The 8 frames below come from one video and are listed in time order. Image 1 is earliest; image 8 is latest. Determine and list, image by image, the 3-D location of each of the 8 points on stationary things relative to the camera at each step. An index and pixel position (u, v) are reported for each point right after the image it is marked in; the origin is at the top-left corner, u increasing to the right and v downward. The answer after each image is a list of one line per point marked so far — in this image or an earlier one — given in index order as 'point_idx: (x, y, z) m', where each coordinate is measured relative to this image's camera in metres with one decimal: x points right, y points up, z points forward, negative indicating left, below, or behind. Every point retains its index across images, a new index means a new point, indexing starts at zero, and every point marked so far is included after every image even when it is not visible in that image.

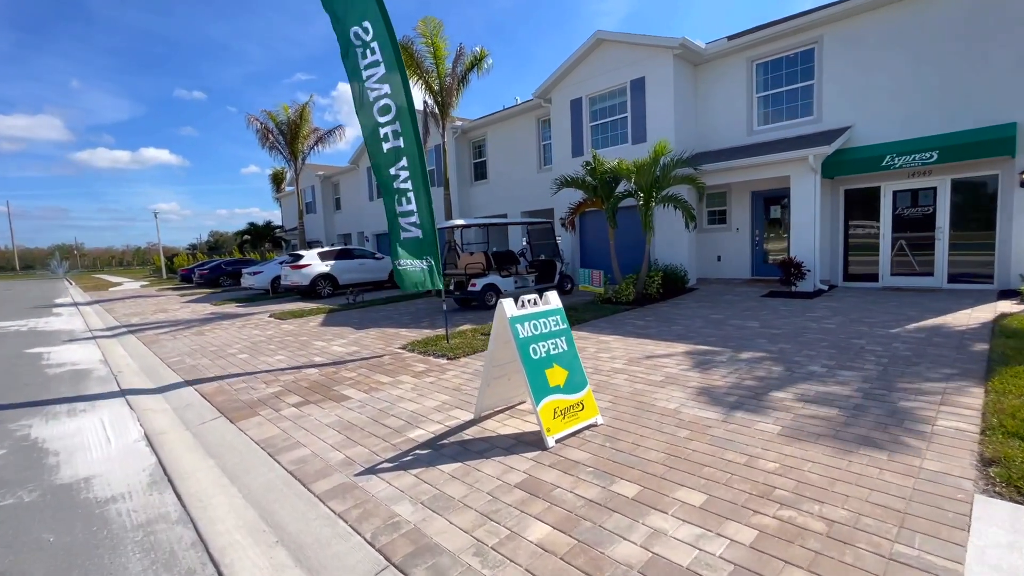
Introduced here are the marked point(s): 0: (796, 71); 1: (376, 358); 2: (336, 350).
0: (+6.9, +5.3, +11.8) m
1: (-2.0, -1.1, +7.2) m
2: (-3.0, -1.0, +8.1) m
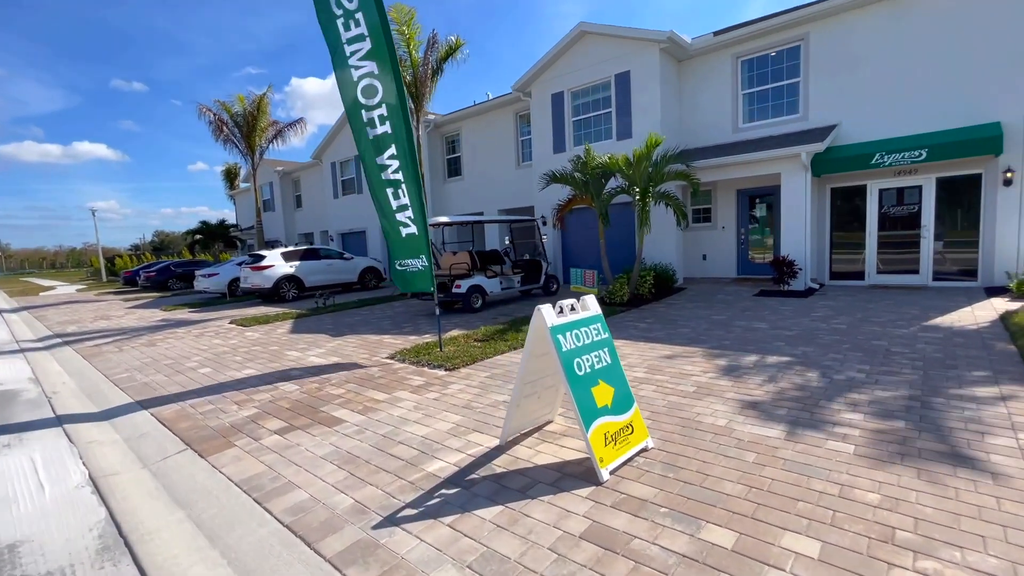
0: (+6.5, +5.3, +11.7) m
1: (-2.0, -1.1, +6.4) m
2: (-3.0, -1.1, +7.2) m
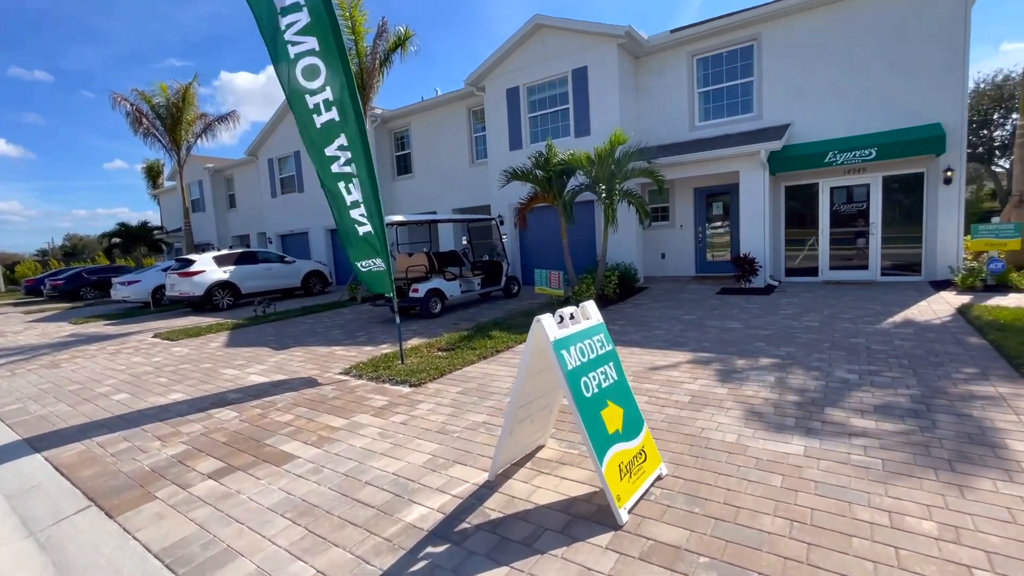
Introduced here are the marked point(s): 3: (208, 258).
0: (+5.5, +5.4, +11.8) m
1: (-2.3, -1.2, +5.6) m
2: (-3.4, -1.2, +6.3) m
3: (-8.6, +0.8, +13.6) m
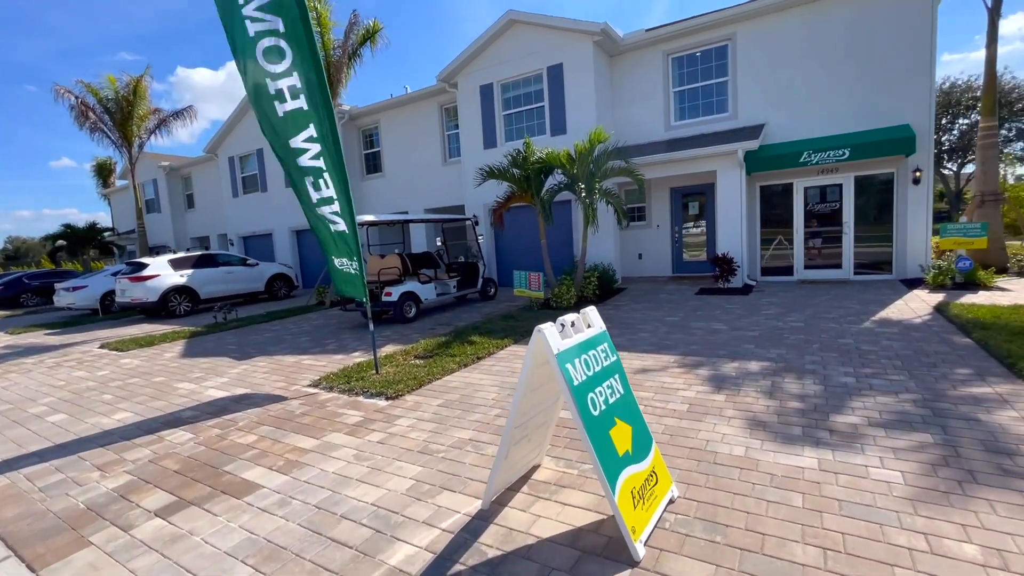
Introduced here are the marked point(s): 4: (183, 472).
0: (+4.9, +5.4, +11.8) m
1: (-2.5, -1.3, +5.2) m
2: (-3.6, -1.3, +5.8) m
3: (-9.2, +0.7, +12.7) m
4: (-2.5, -1.4, +3.7) m
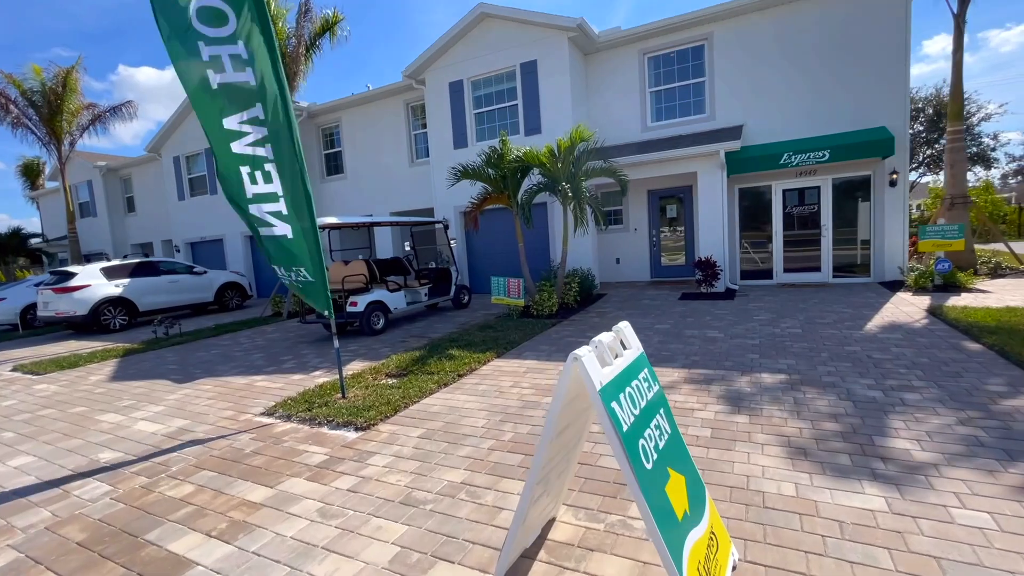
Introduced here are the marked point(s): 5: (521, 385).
0: (+4.2, +5.3, +11.5) m
1: (-2.6, -1.4, +4.3) m
2: (-3.7, -1.4, +4.8) m
3: (-9.9, +0.4, +11.4) m
4: (-2.5, -1.5, +2.8) m
5: (+0.1, -1.1, +5.3) m
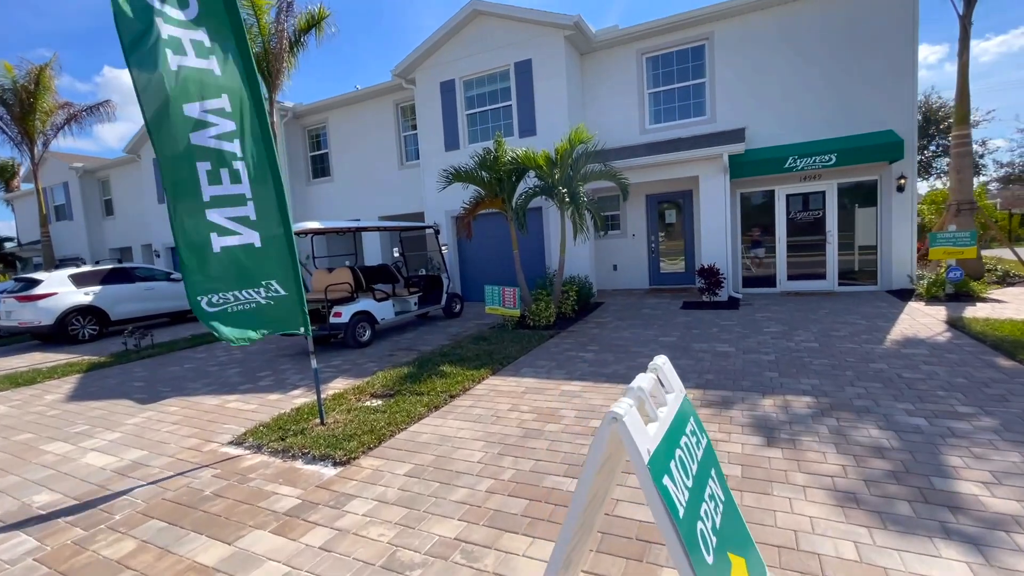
0: (+4.1, +5.1, +11.2) m
1: (-2.6, -1.5, +3.7) m
2: (-3.7, -1.5, +4.2) m
3: (-10.0, +0.2, +10.7) m
4: (-2.4, -1.6, +2.3) m
5: (+0.1, -1.2, +4.8) m
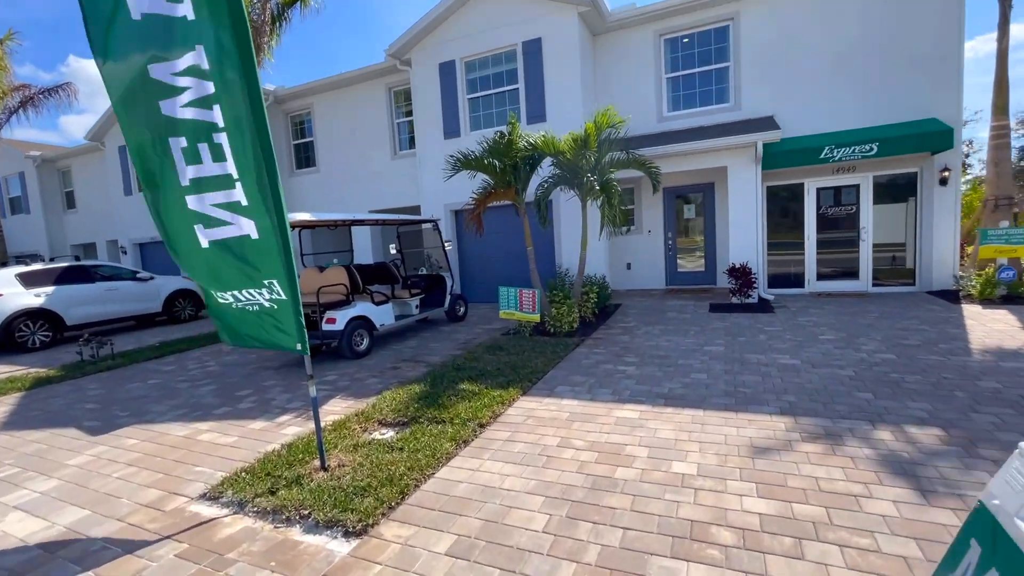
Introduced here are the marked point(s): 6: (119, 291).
0: (+4.2, +5.1, +10.3) m
1: (-2.1, -1.5, +2.7) m
2: (-3.3, -1.6, +3.1) m
3: (-9.8, +0.2, +9.4) m
4: (-1.9, -1.7, +1.2) m
5: (+0.5, -1.2, +3.8) m
6: (-8.7, -0.1, +10.6) m
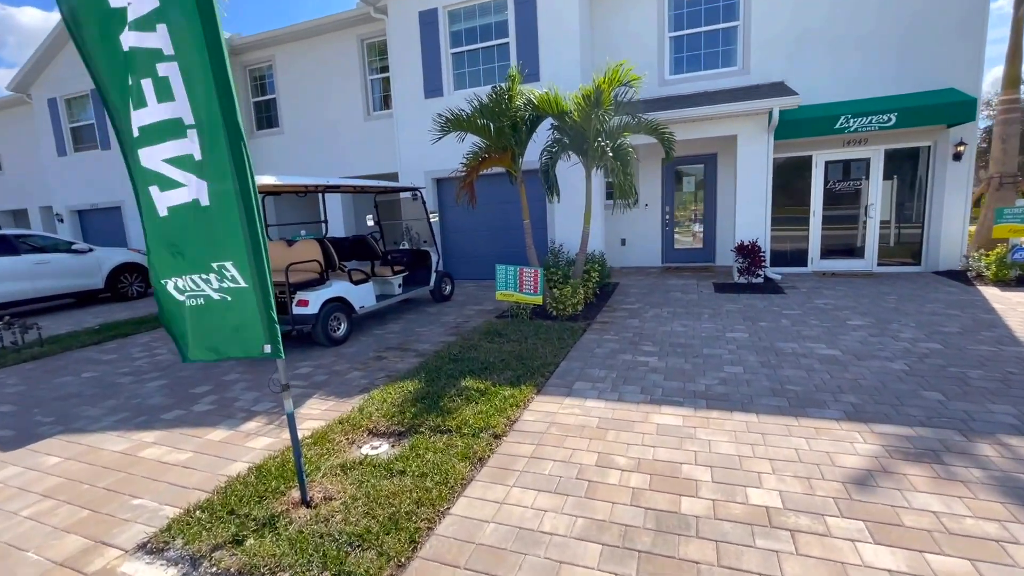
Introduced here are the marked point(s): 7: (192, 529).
0: (+4.0, +5.5, +9.5) m
1: (-1.8, -1.5, +1.9) m
2: (-3.0, -1.5, +2.2) m
3: (-9.9, +0.7, +7.9) m
4: (-1.6, -1.7, +0.4) m
5: (+0.7, -1.1, +3.1) m
6: (-8.9, +0.4, +9.3) m
7: (-1.7, -1.3, +2.6) m
